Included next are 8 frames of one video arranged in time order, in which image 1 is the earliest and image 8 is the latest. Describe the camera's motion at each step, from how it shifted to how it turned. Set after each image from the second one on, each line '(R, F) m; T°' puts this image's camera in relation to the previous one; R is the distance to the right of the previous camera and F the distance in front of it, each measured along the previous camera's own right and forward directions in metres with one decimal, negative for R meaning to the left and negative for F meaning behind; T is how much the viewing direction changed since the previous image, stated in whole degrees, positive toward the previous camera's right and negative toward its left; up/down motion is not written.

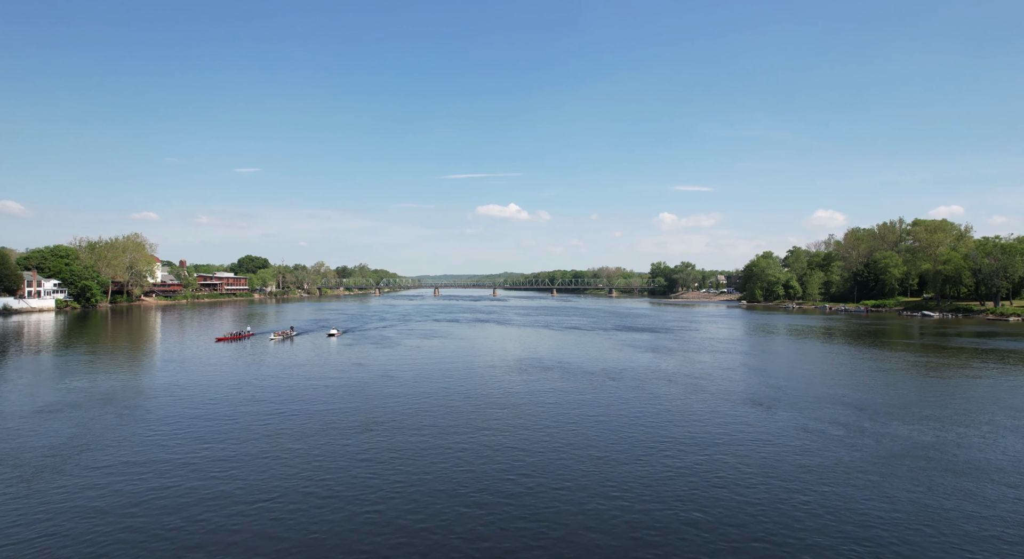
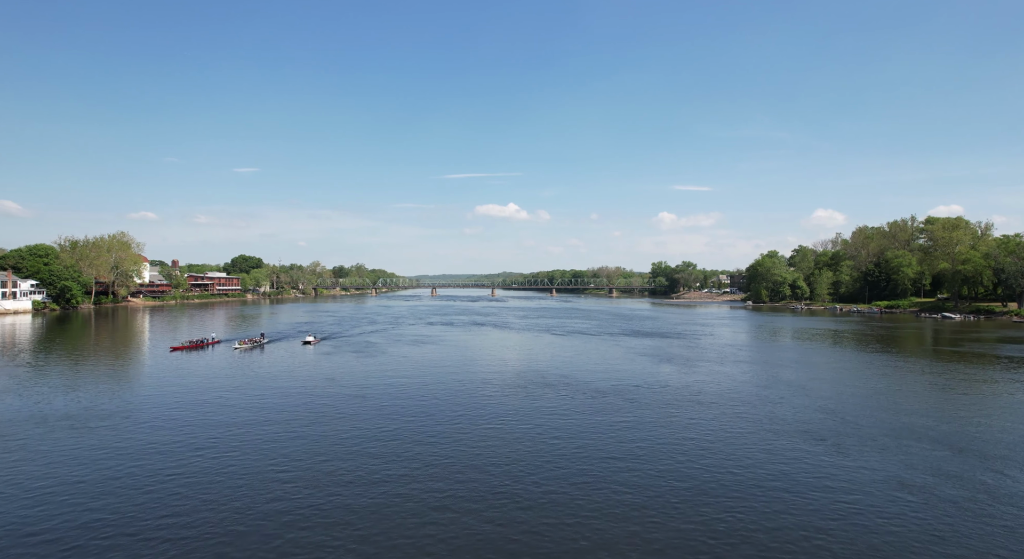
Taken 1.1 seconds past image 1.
(+0.1, +4.0) m; 0°
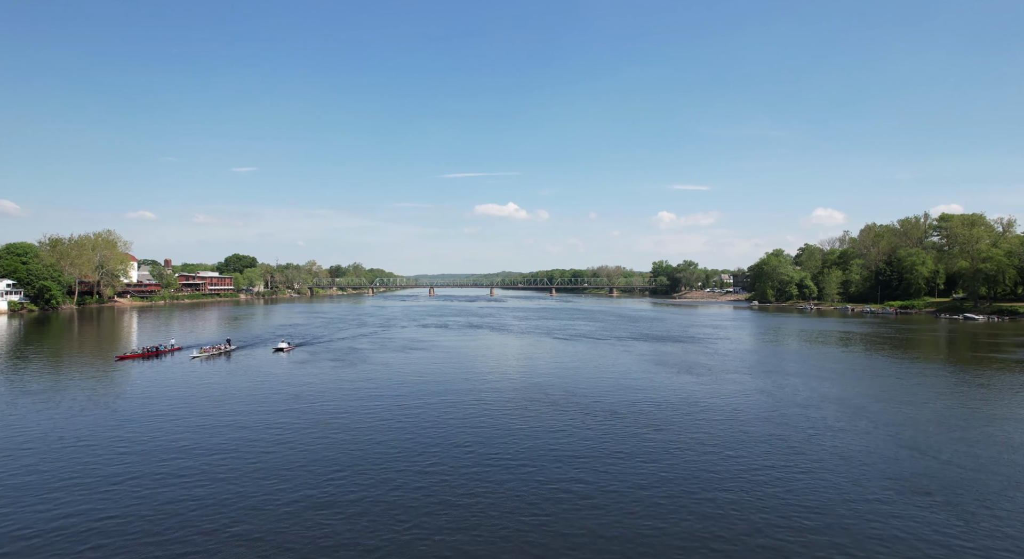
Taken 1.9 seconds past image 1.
(0.0, +3.8) m; 0°
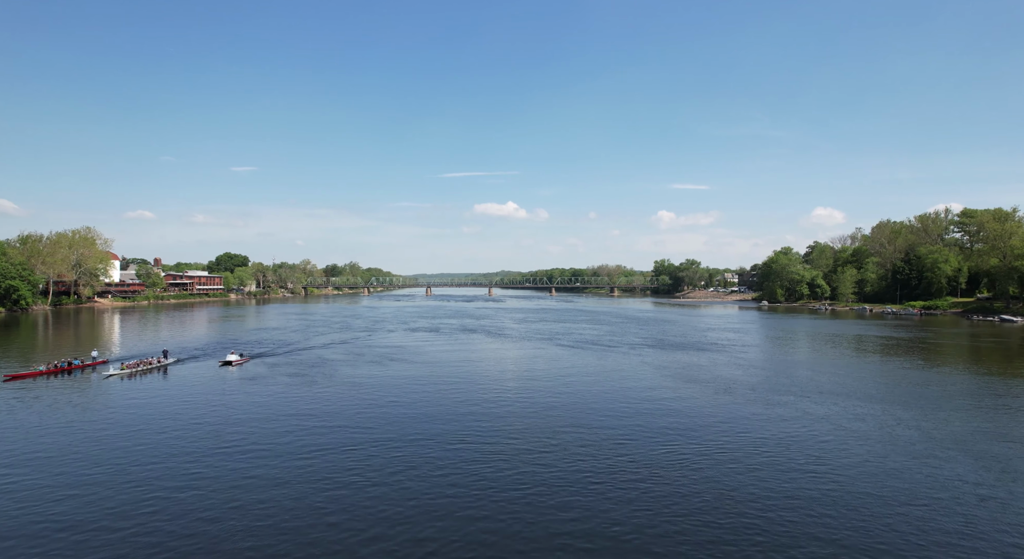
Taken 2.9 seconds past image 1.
(+0.1, +5.4) m; 0°
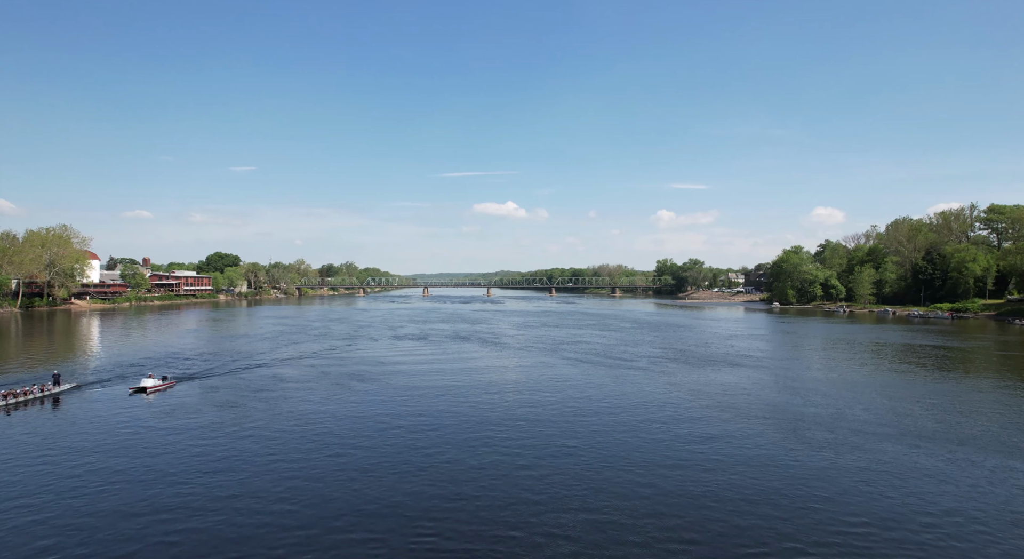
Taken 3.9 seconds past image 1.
(+0.1, +5.8) m; 0°
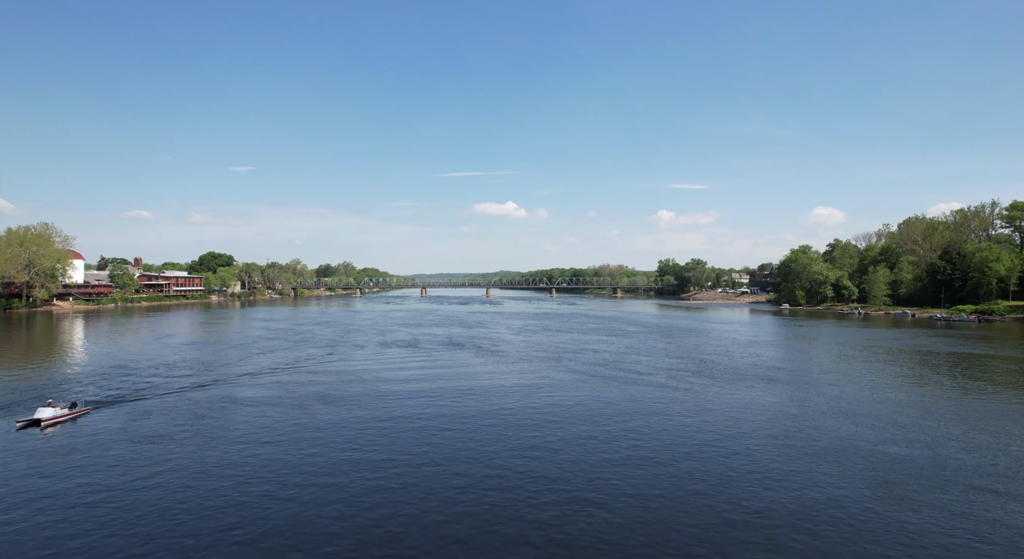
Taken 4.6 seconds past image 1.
(+0.1, +4.2) m; 0°
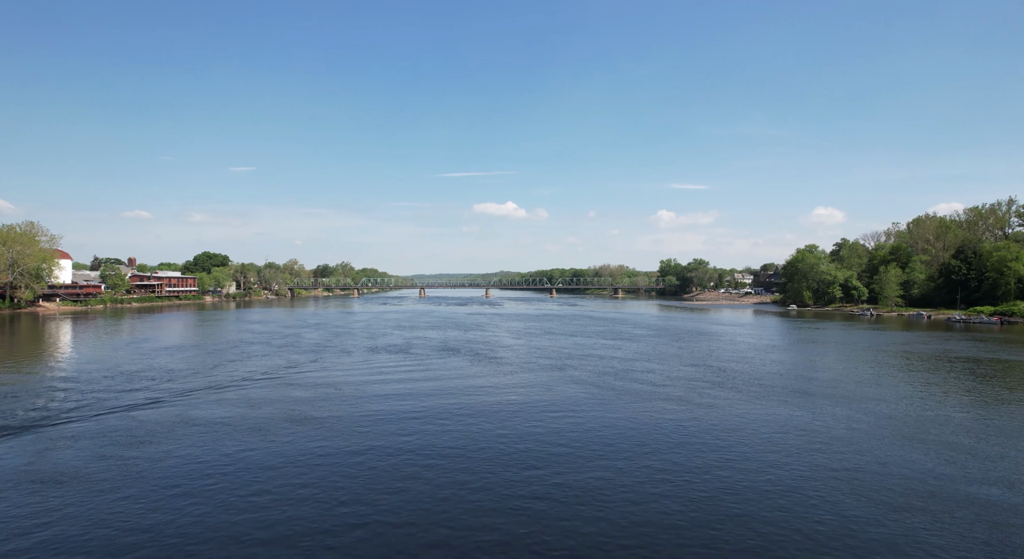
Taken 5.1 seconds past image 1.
(0.0, +3.1) m; 0°
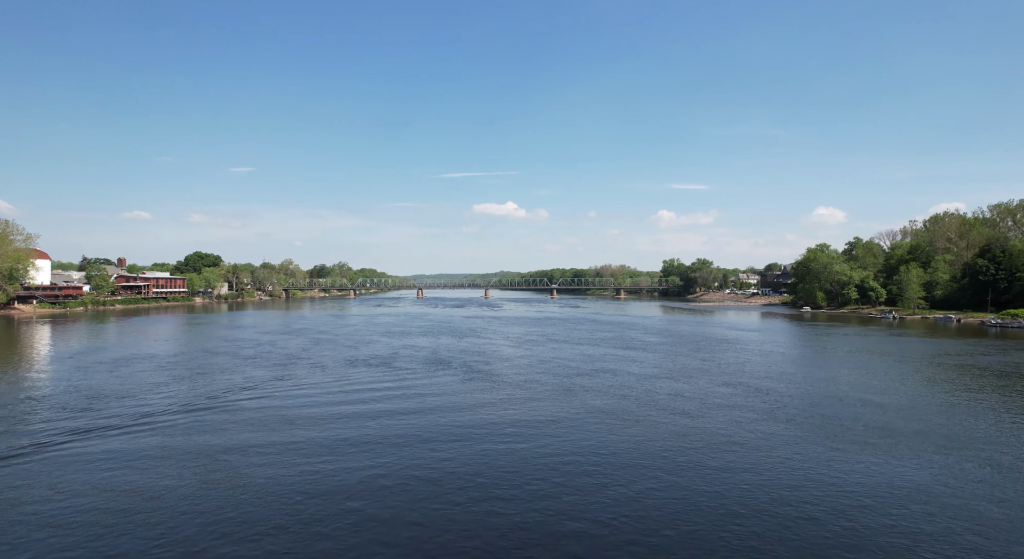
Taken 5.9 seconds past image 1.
(0.0, +5.1) m; 0°
